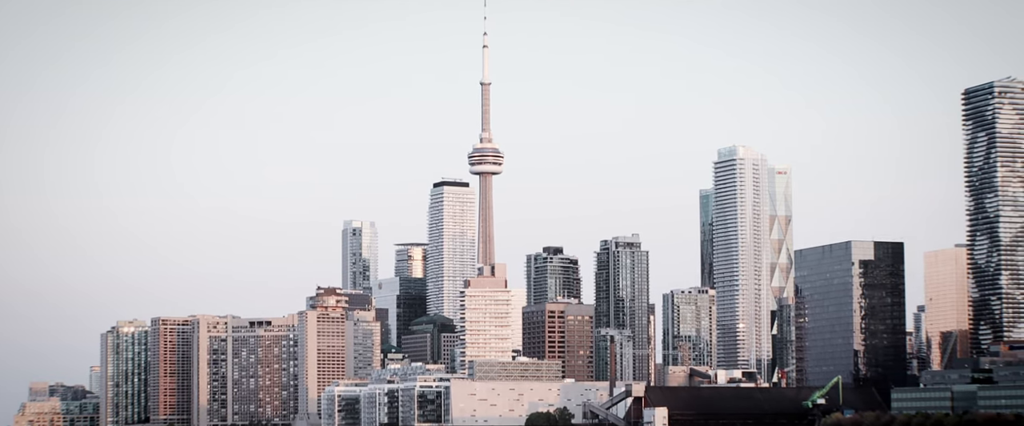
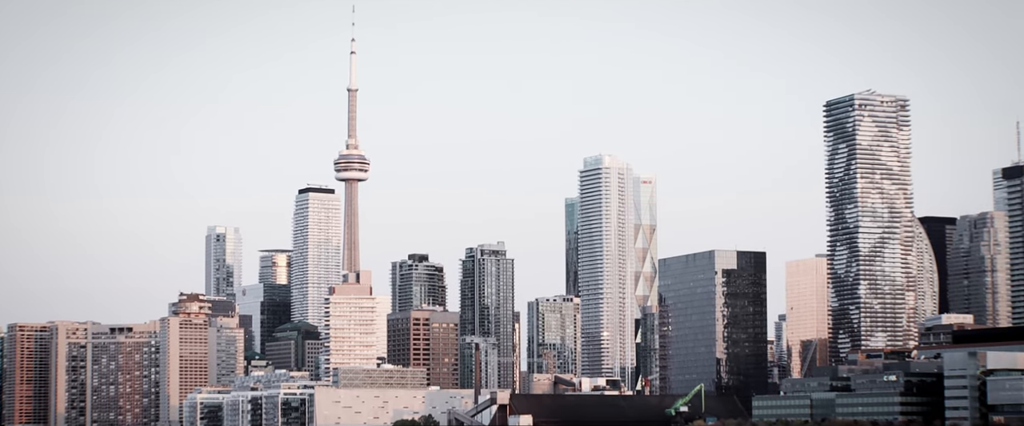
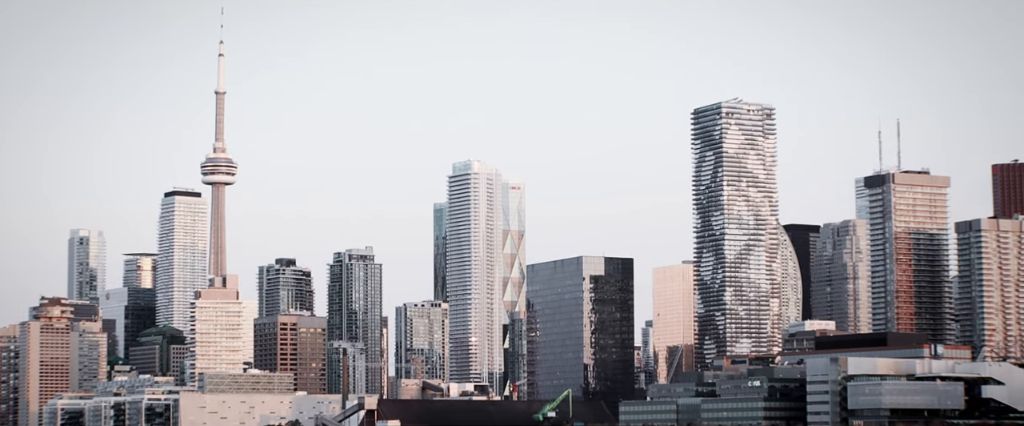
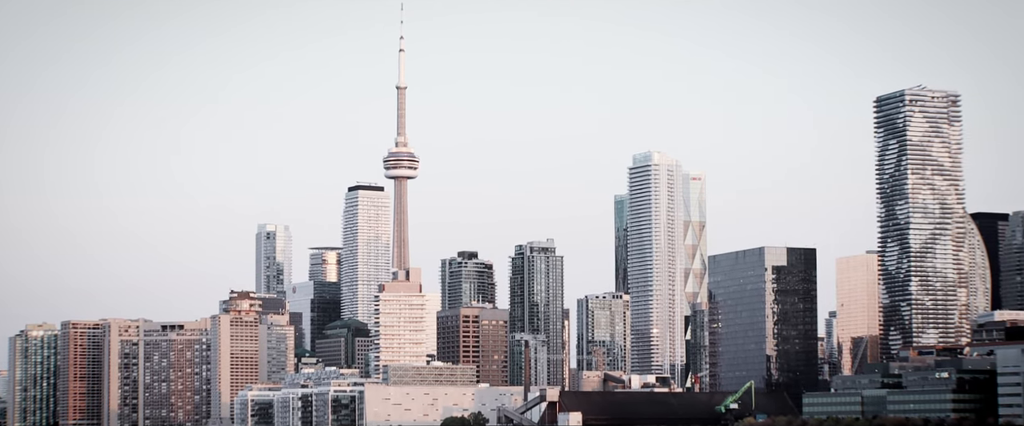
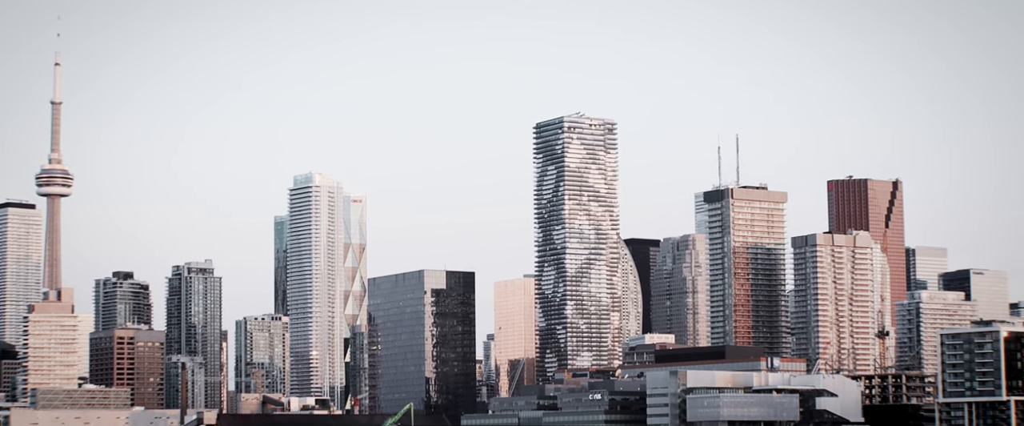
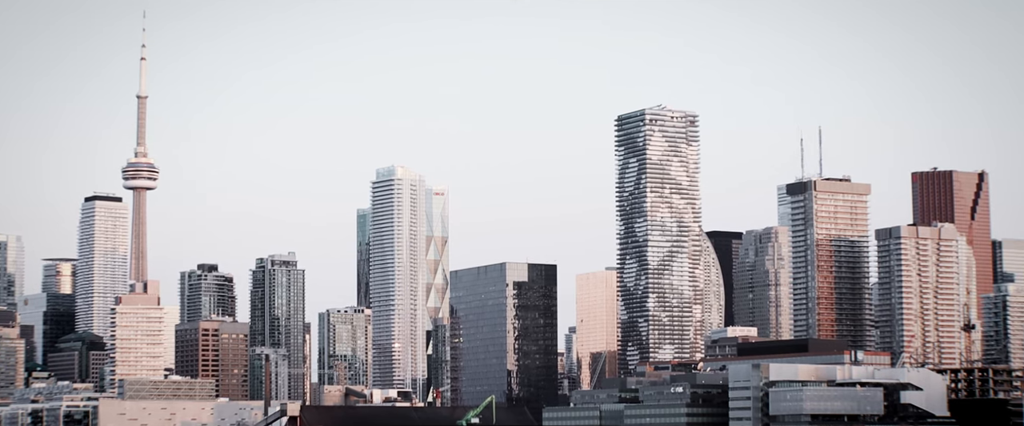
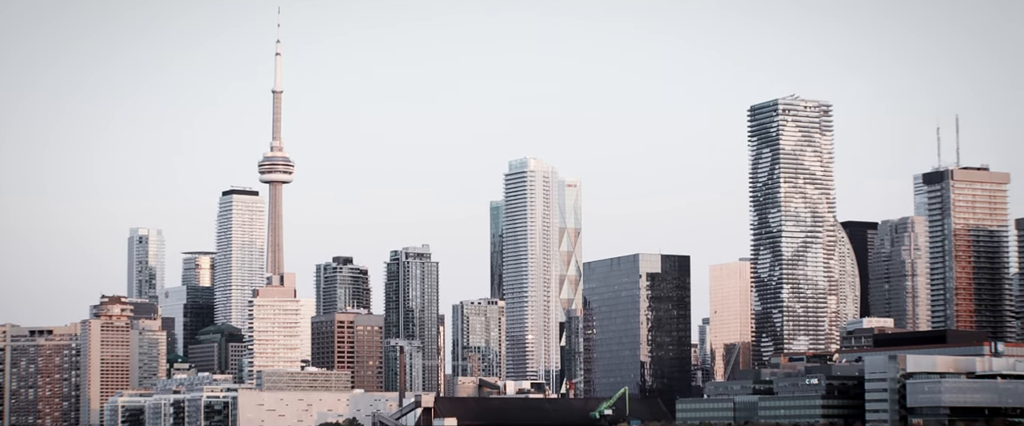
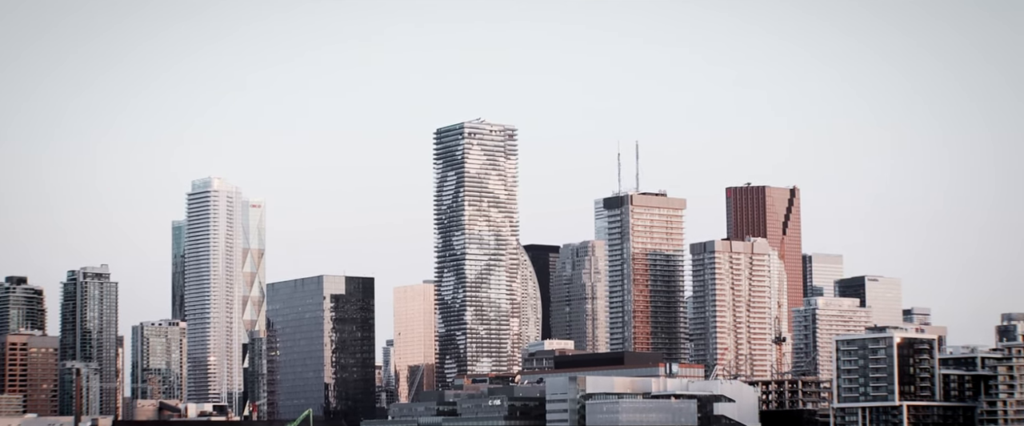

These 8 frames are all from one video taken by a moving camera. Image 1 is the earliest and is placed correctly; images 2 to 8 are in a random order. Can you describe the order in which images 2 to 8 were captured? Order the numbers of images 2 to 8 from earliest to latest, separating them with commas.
4, 2, 7, 3, 6, 5, 8
